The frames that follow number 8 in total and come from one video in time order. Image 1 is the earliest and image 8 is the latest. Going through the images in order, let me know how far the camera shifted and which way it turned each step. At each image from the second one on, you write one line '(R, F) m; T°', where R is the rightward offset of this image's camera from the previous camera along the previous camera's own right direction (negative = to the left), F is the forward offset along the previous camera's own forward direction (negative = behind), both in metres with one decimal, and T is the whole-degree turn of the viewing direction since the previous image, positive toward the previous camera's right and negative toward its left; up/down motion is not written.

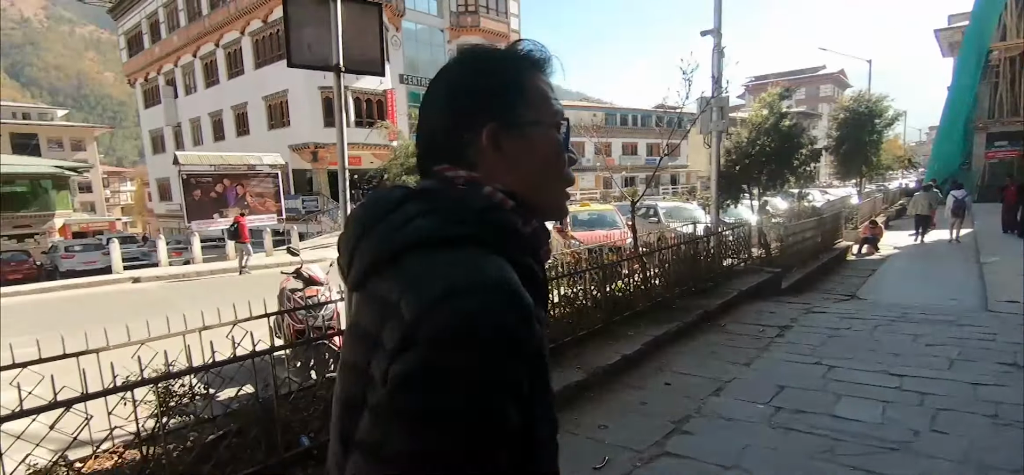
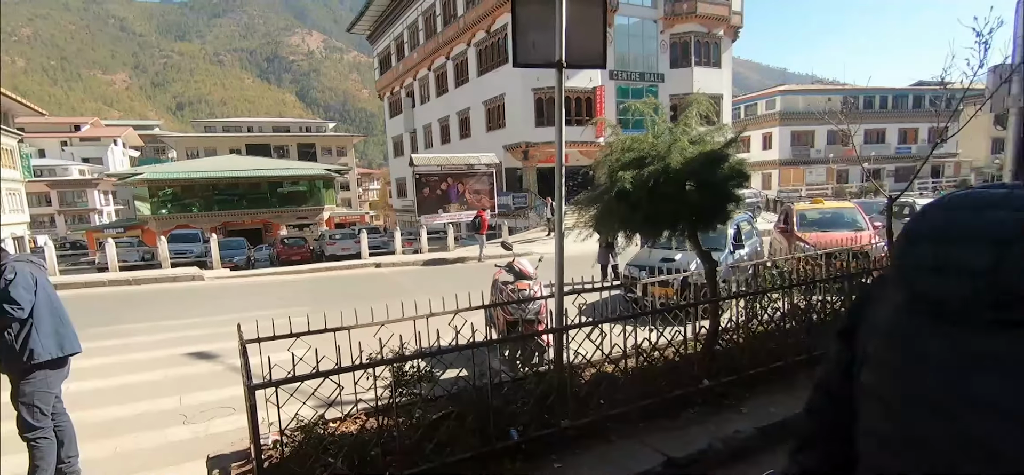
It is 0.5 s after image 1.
(-0.1, +0.2) m; -21°
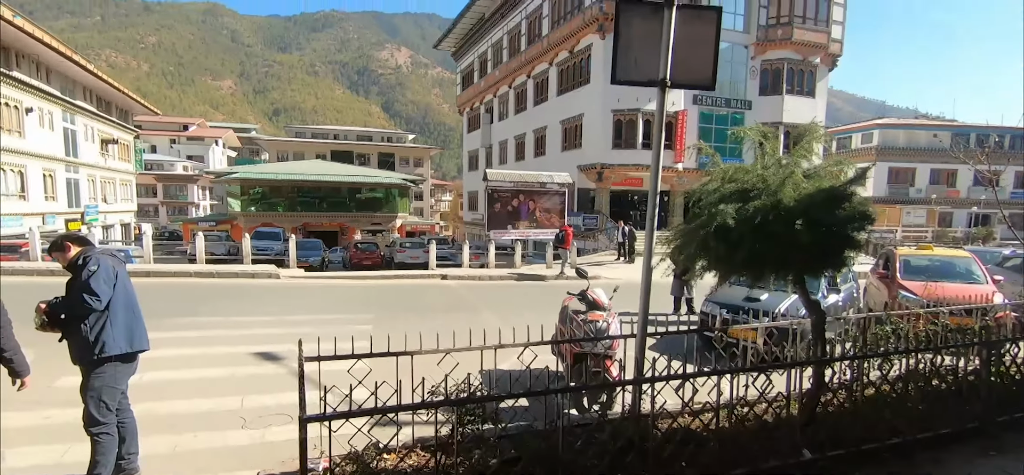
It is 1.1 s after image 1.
(-0.1, +0.3) m; -7°
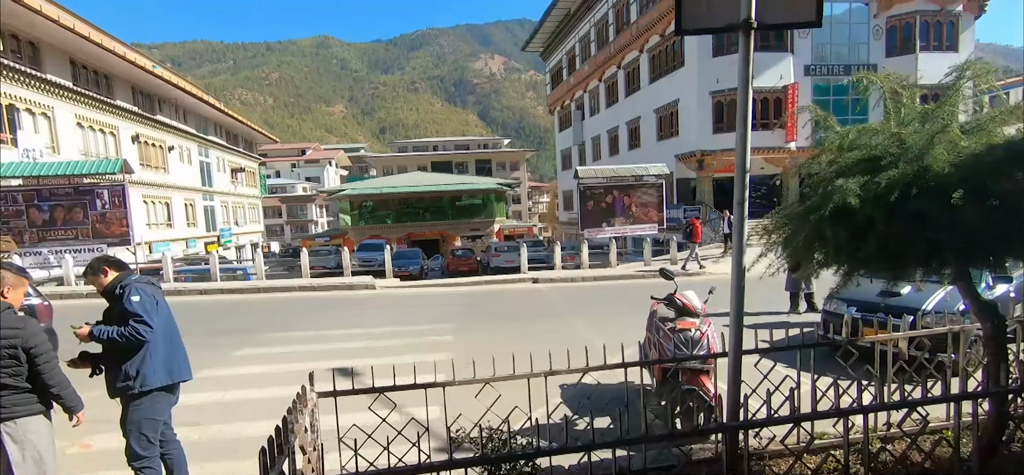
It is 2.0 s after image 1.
(+0.3, +0.6) m; -11°
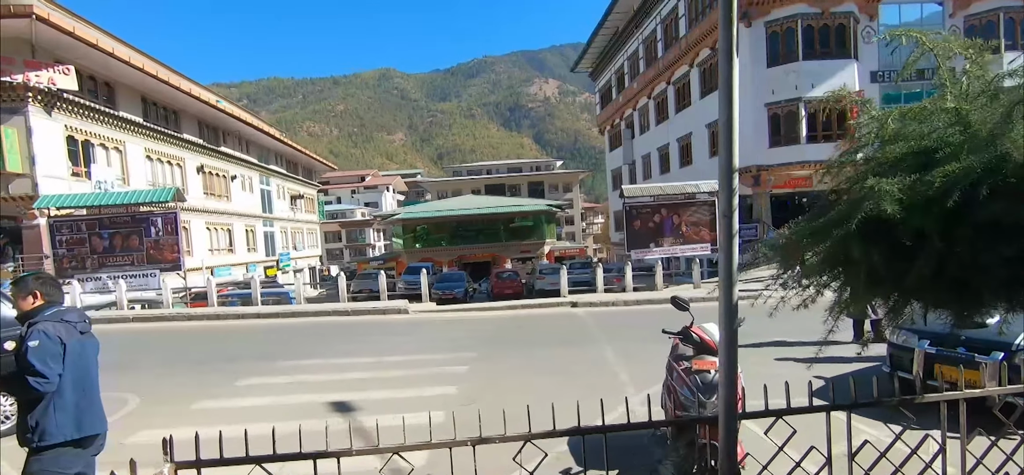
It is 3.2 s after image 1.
(+0.5, +0.6) m; -6°
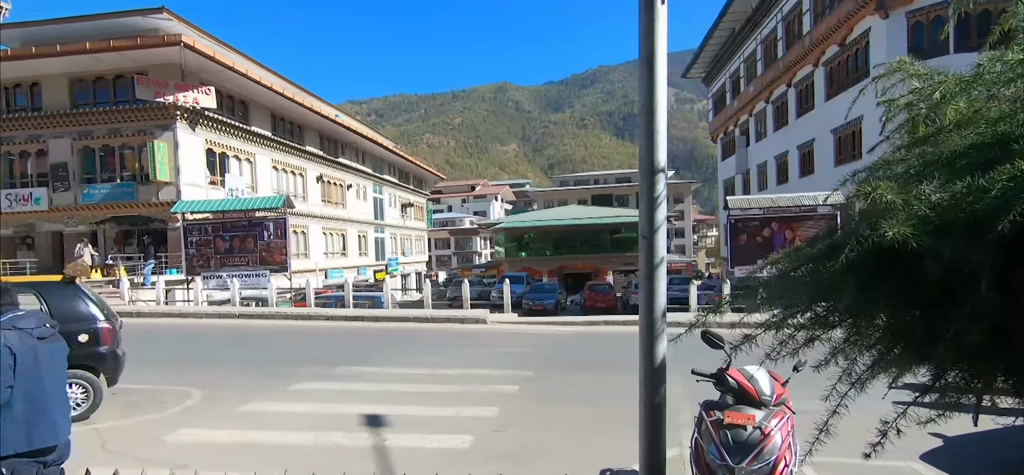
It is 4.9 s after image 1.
(+0.7, +0.6) m; -11°
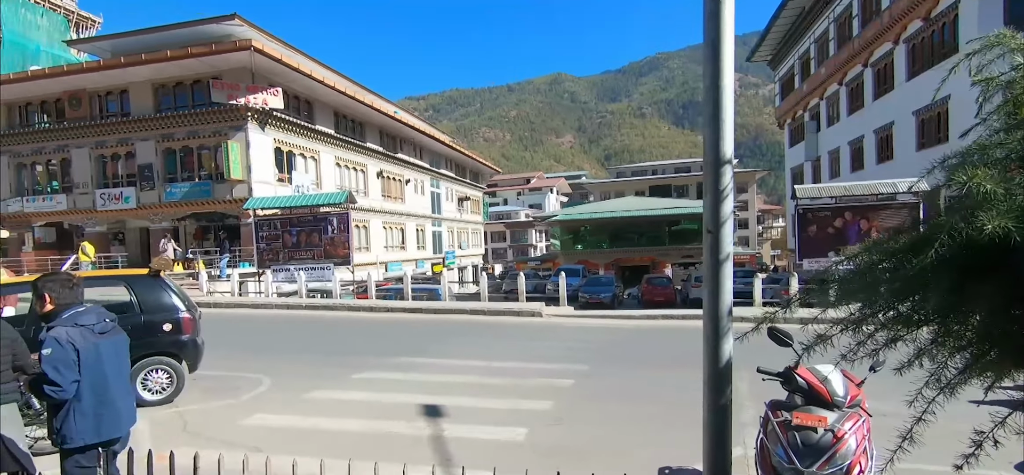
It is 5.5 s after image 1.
(0.0, 0.0) m; -6°
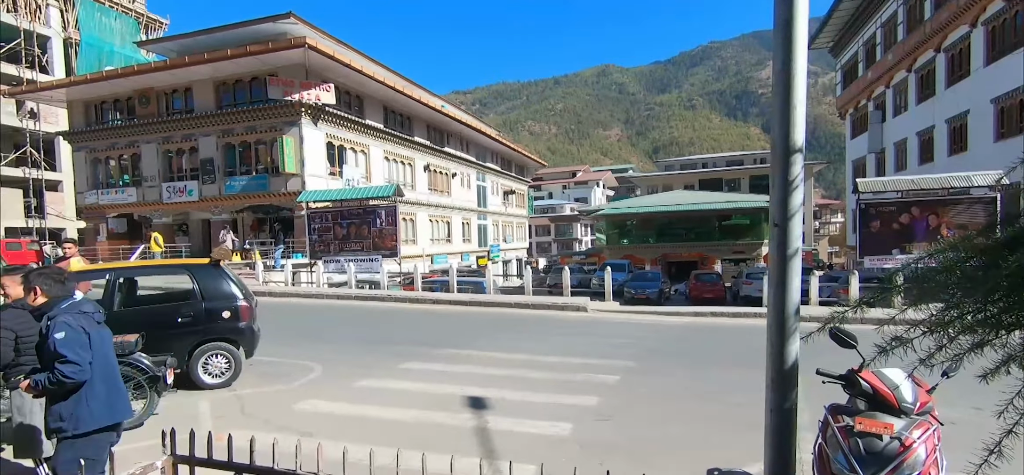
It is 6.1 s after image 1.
(0.0, 0.0) m; -5°
